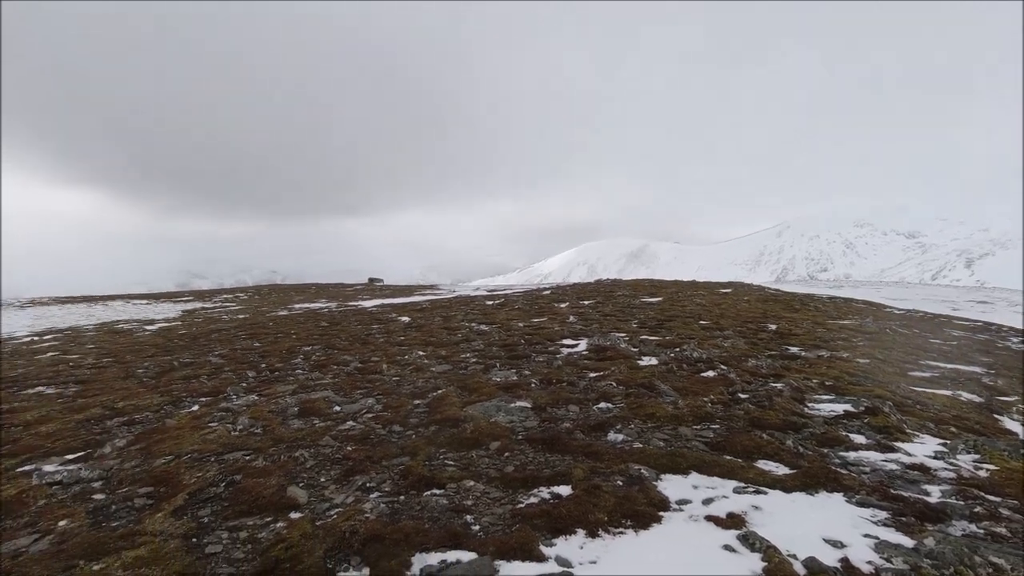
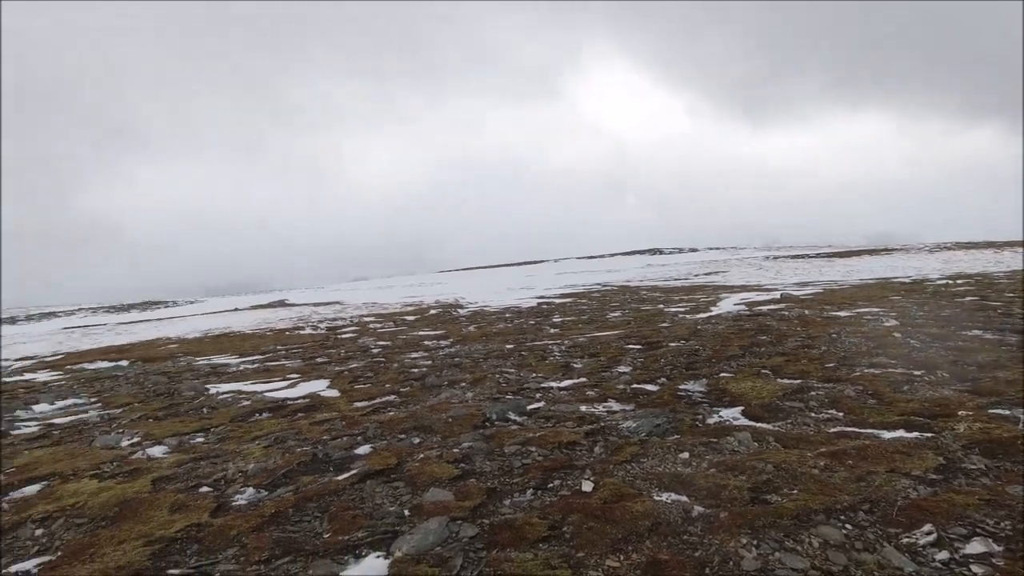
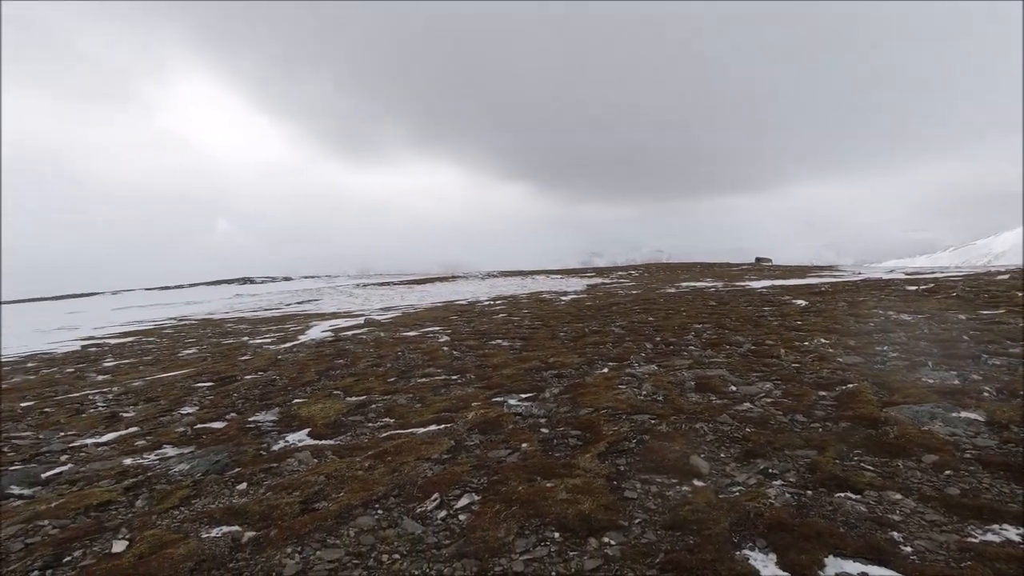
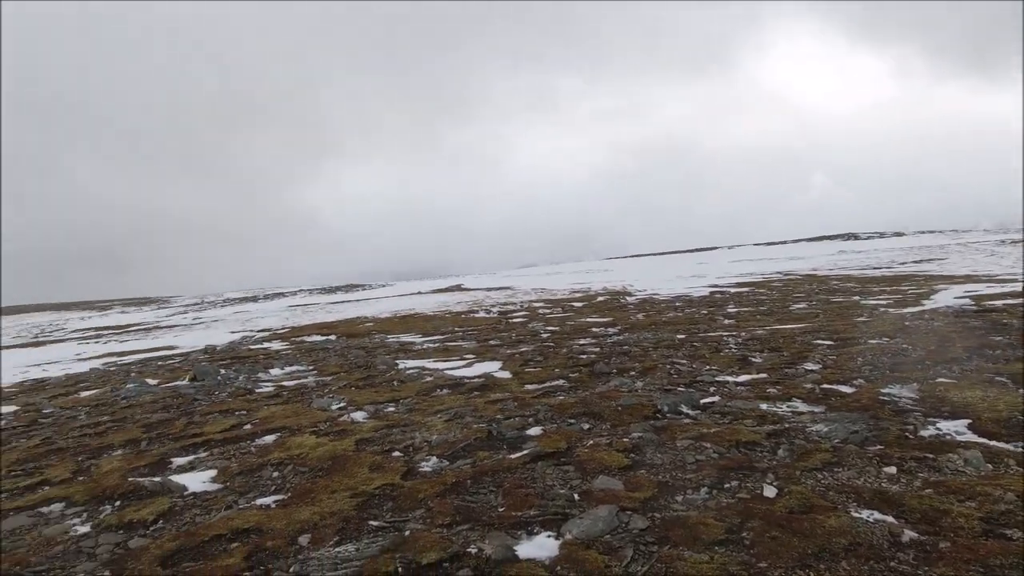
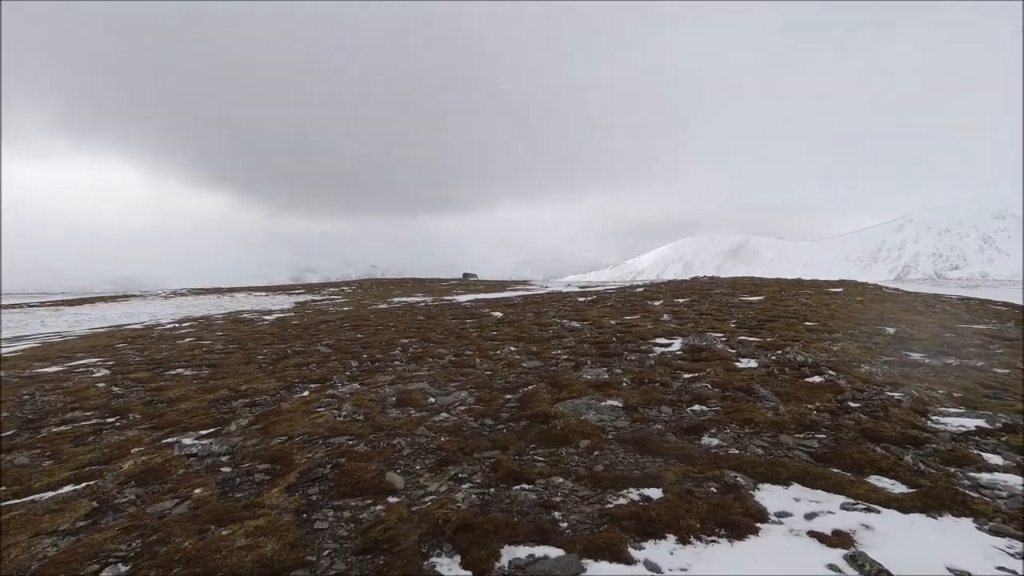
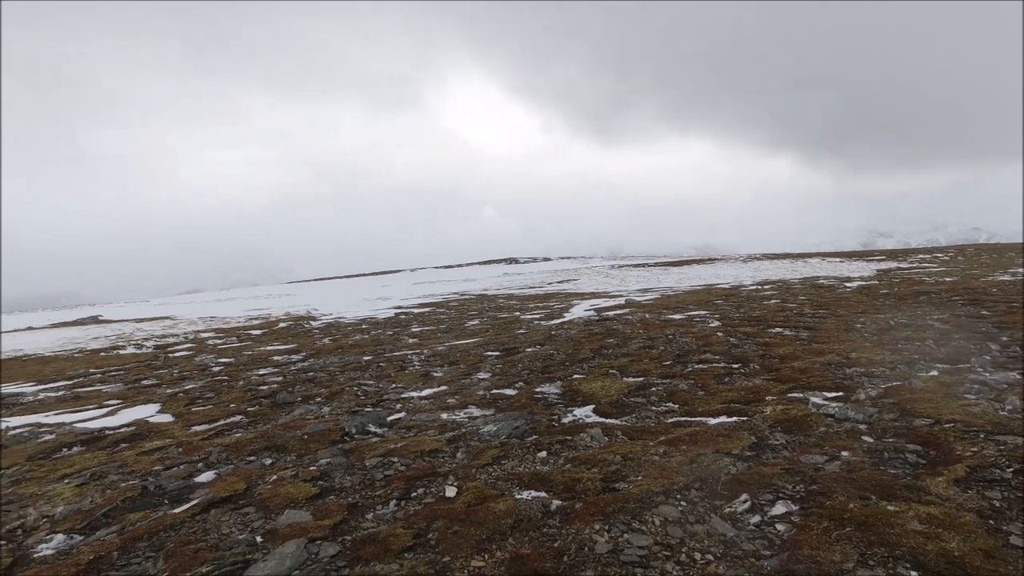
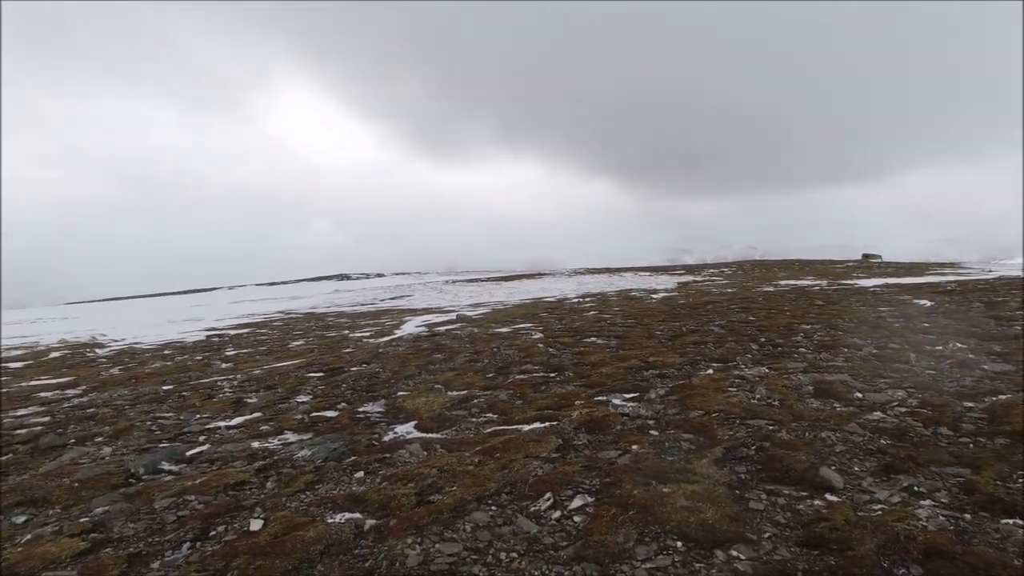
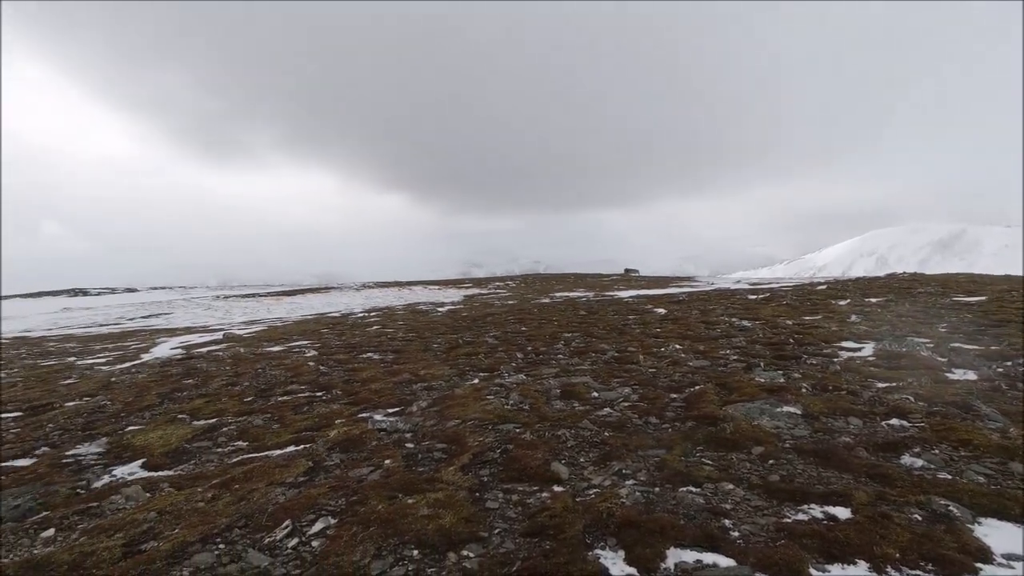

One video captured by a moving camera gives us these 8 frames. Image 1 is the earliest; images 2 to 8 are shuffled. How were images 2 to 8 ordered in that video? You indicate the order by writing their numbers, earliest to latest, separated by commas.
5, 8, 3, 7, 6, 2, 4
